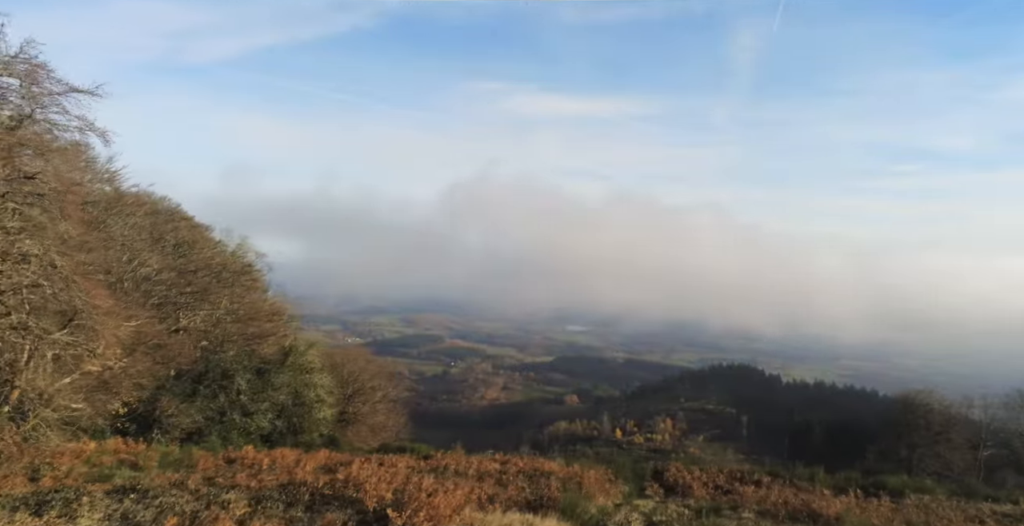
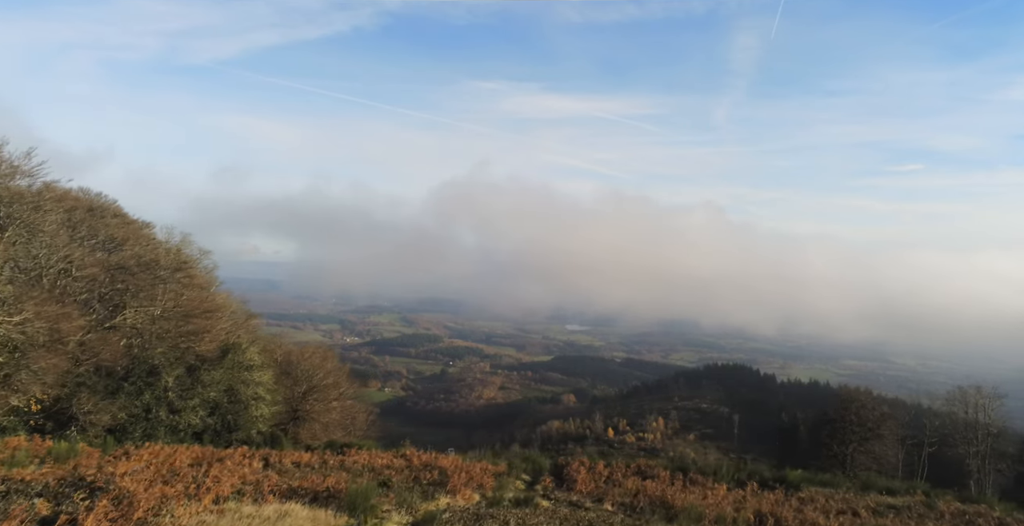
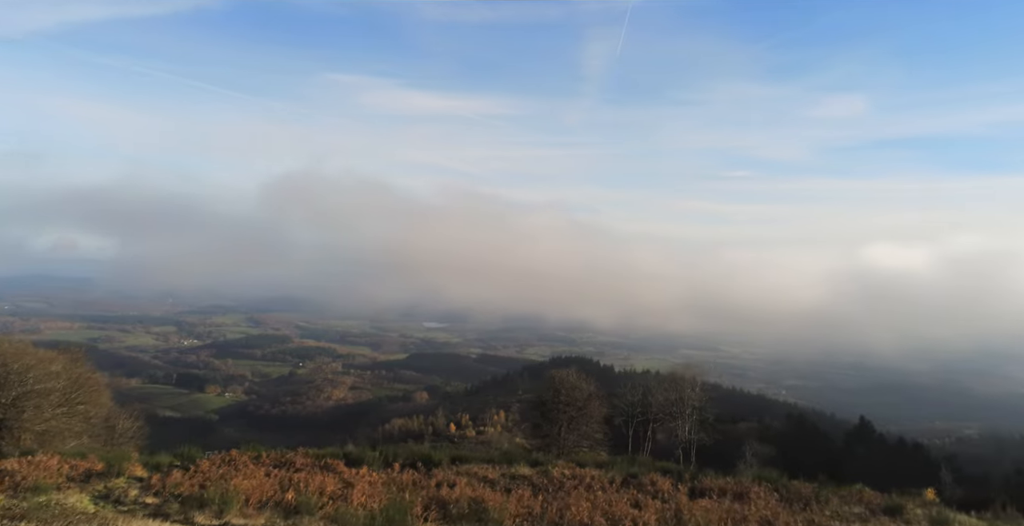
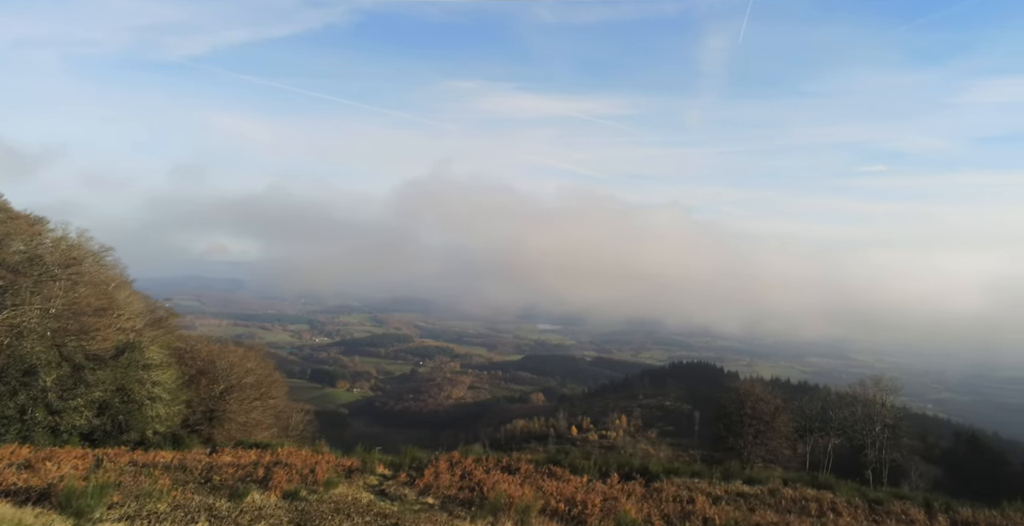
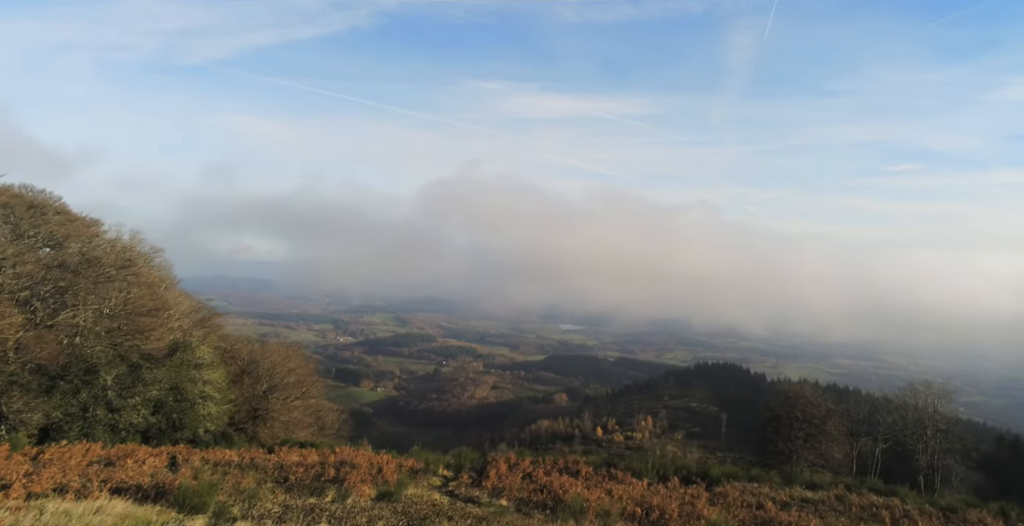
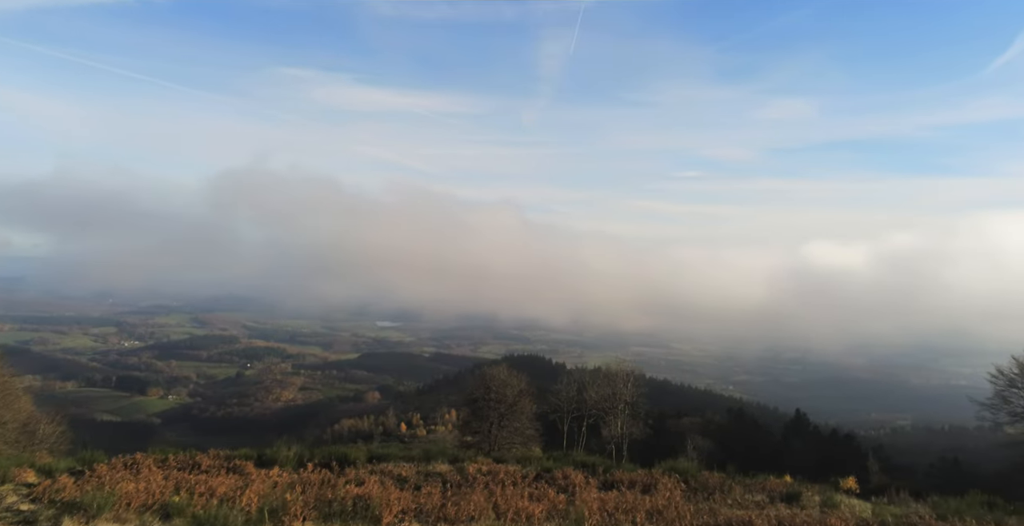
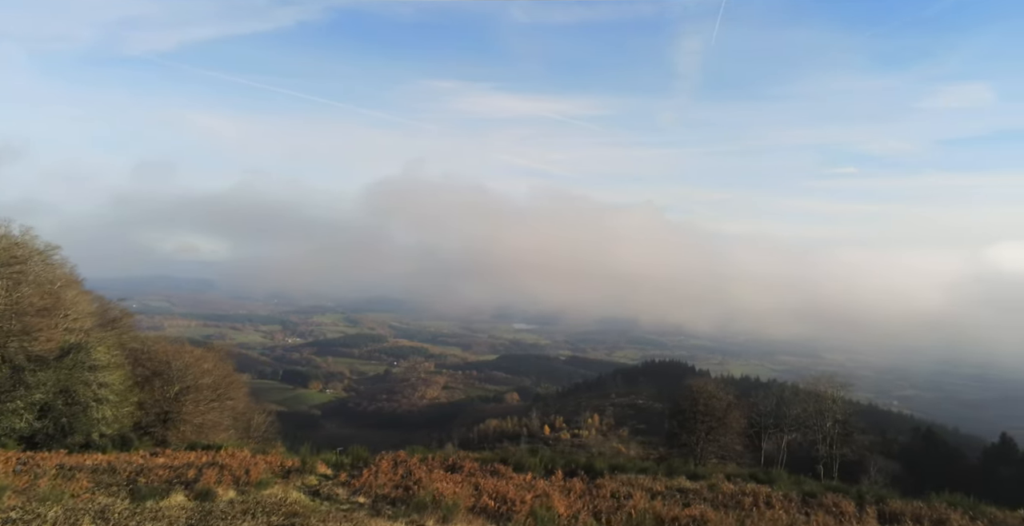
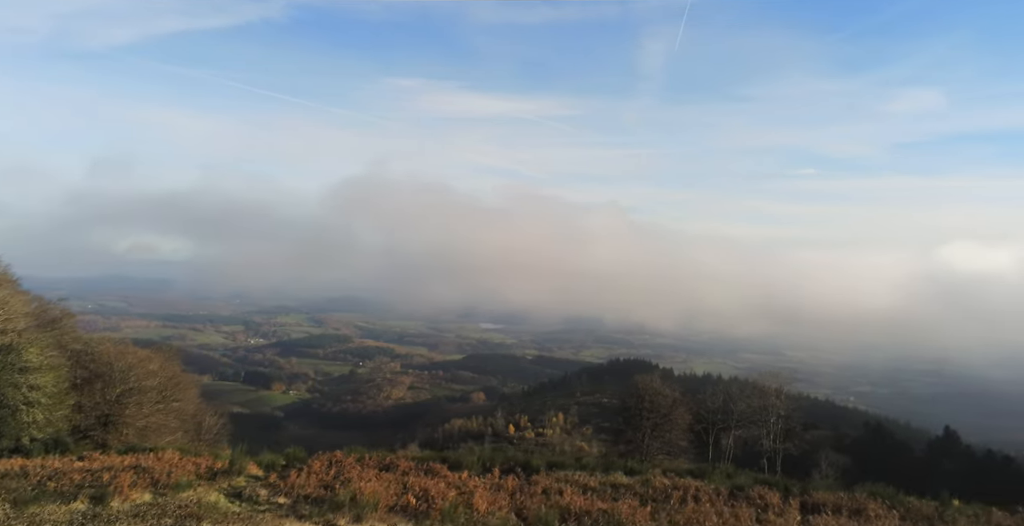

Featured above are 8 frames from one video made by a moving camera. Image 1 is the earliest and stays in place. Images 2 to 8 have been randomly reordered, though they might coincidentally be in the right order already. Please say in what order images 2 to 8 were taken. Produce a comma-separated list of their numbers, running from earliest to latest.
2, 5, 4, 7, 8, 3, 6
